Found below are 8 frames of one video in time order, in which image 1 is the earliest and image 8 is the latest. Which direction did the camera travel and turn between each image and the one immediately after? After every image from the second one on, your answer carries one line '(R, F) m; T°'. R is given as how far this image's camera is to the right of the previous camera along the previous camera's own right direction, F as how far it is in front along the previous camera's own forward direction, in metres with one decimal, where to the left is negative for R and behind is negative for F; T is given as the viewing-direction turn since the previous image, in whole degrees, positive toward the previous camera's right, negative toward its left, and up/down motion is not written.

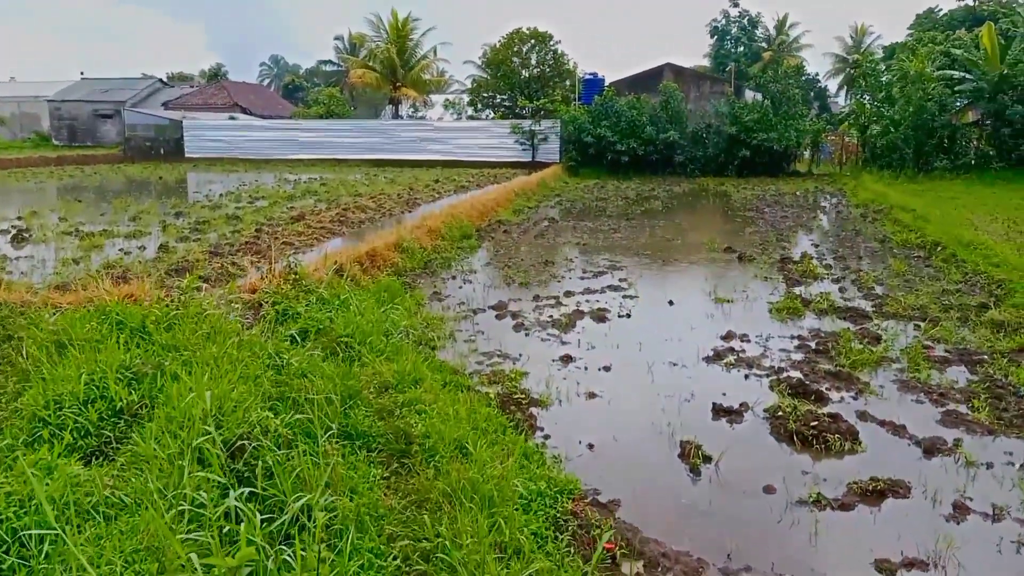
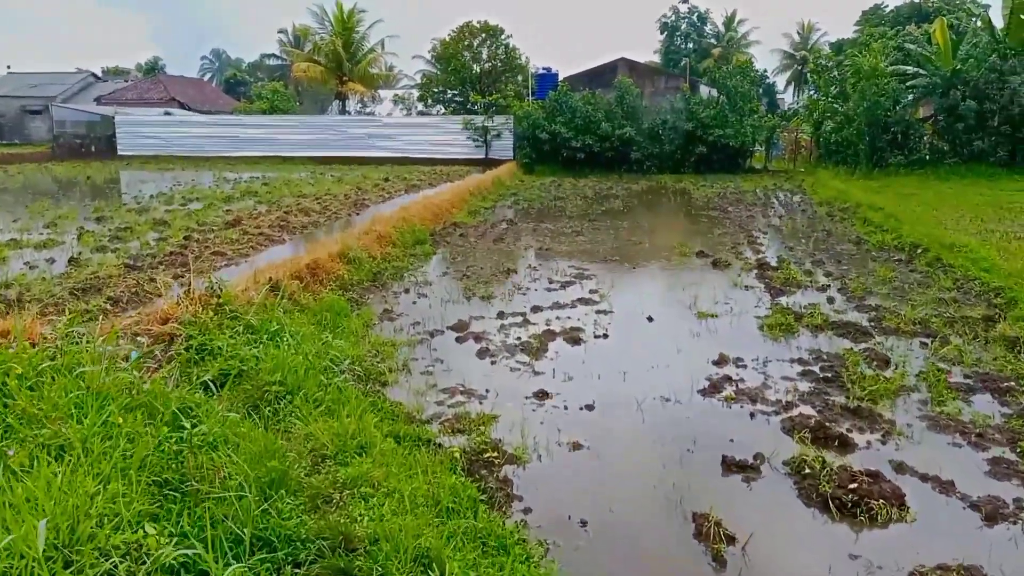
(-0.1, +0.8) m; +4°
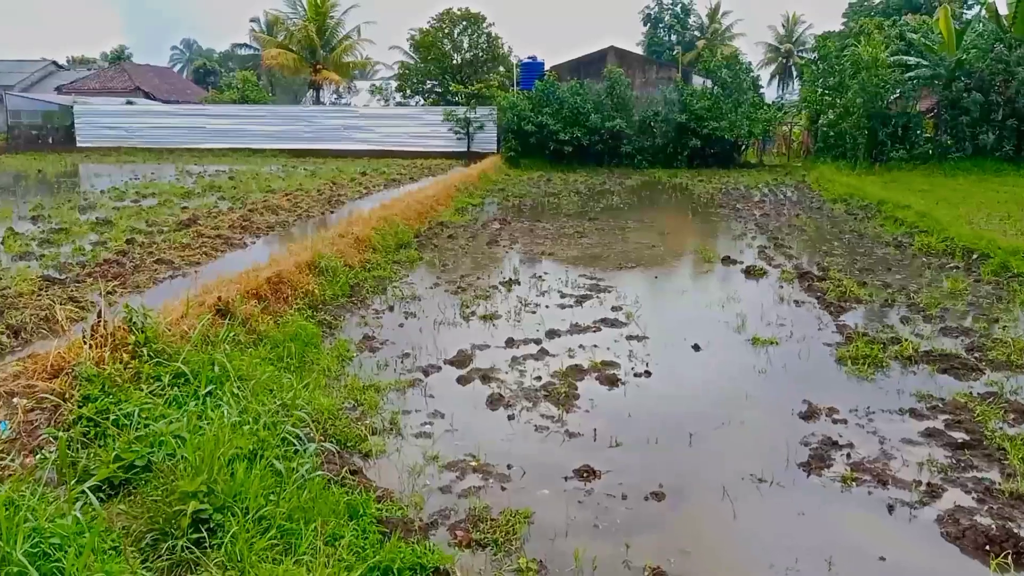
(-0.2, +1.3) m; +2°
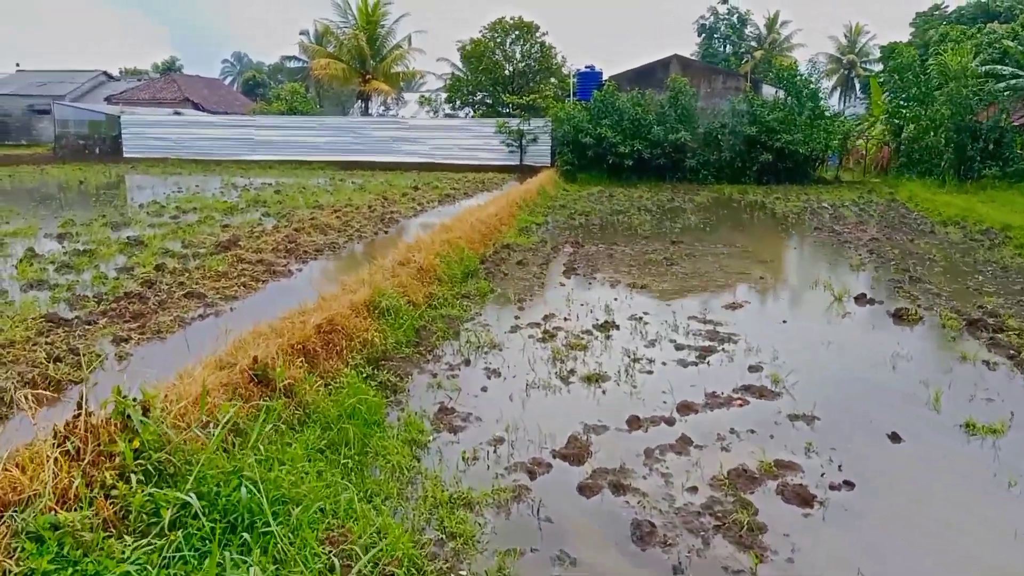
(-0.4, +1.3) m; -3°
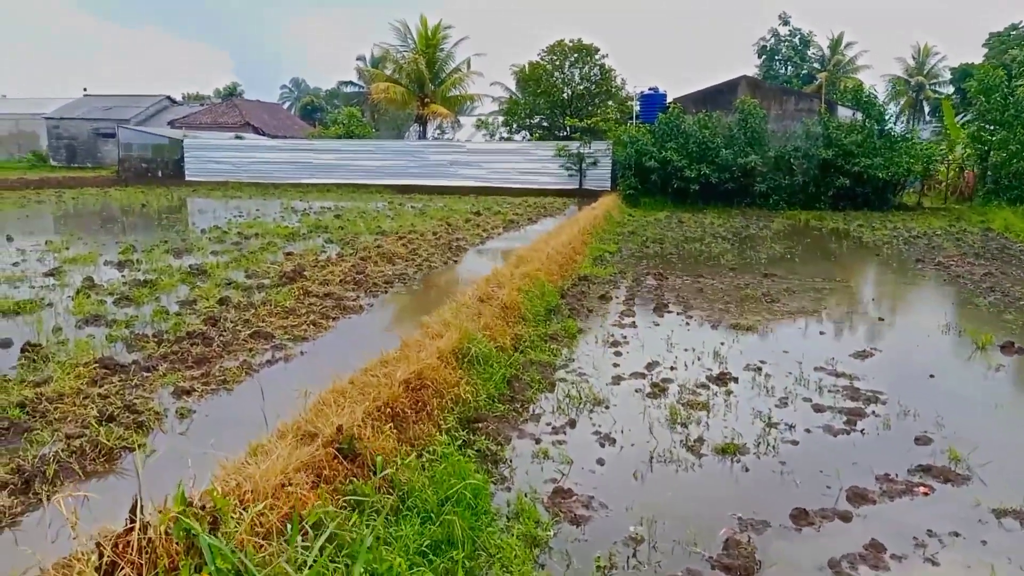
(-0.4, +0.7) m; -4°
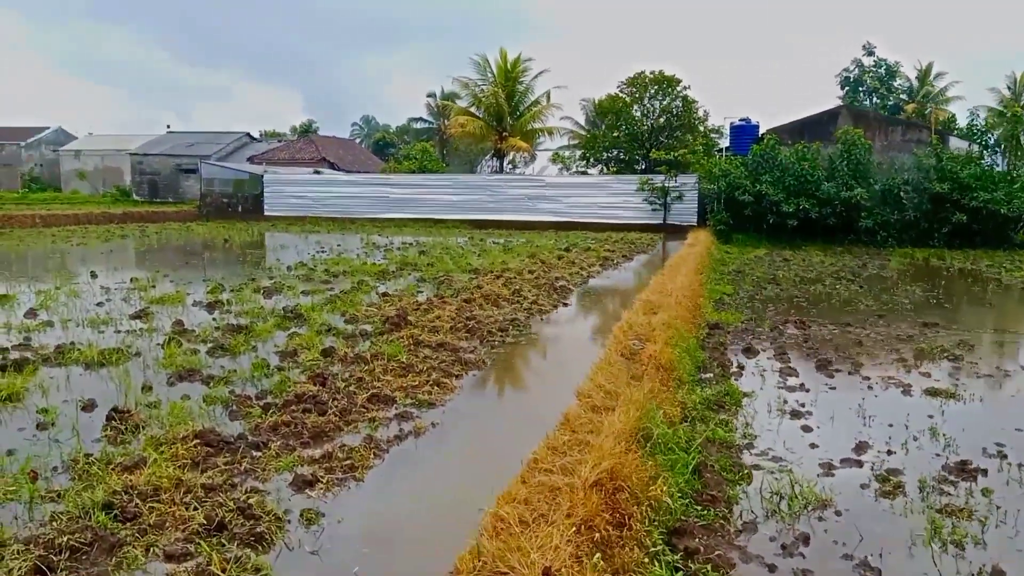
(-0.6, +0.9) m; -5°
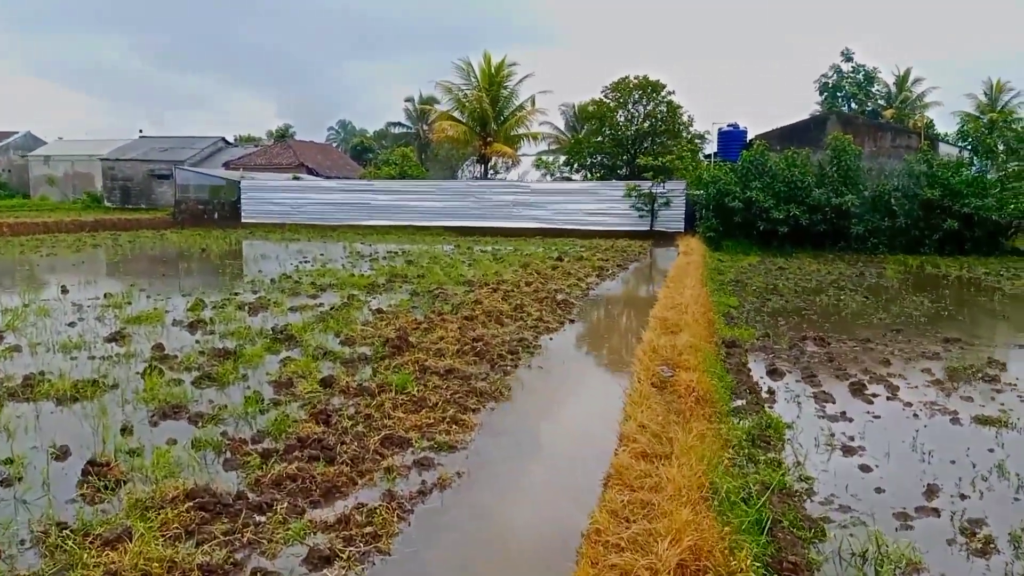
(-0.3, +0.5) m; +2°
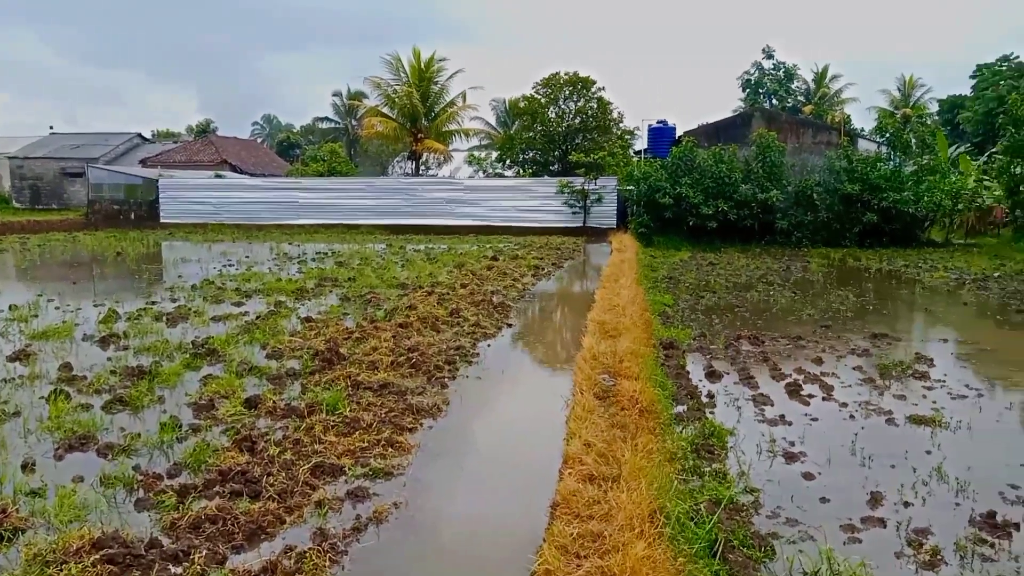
(0.0, +0.2) m; +5°
